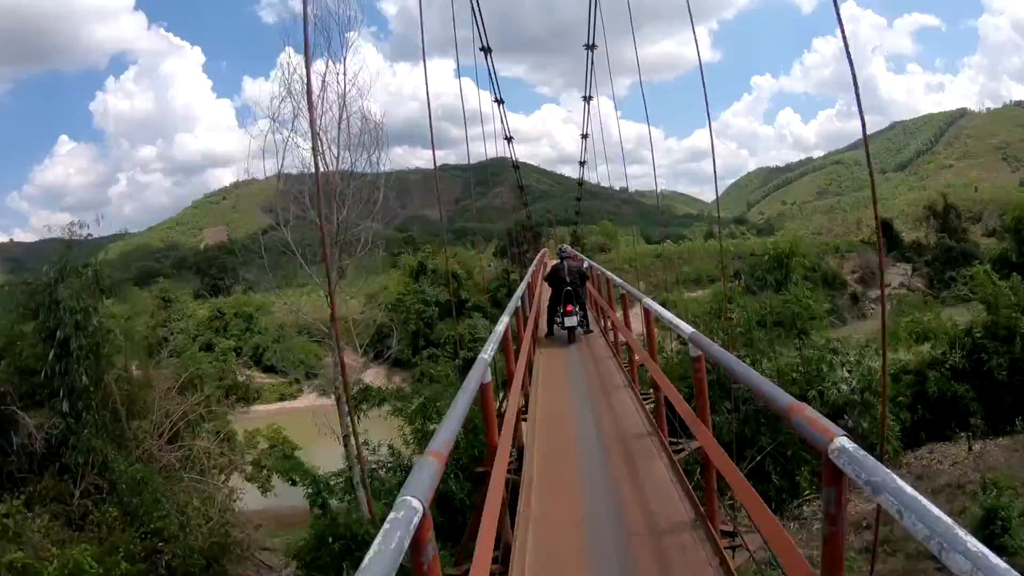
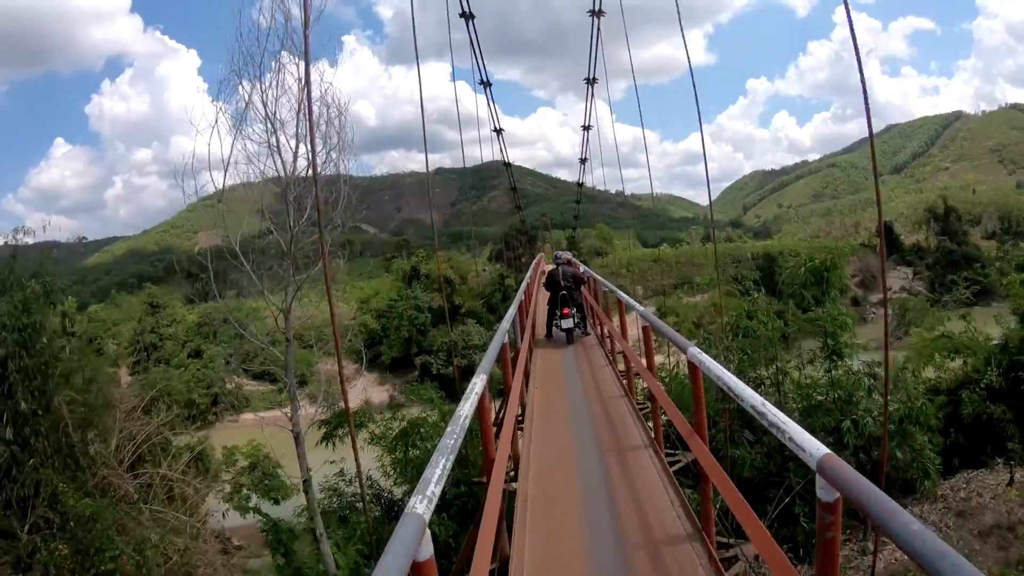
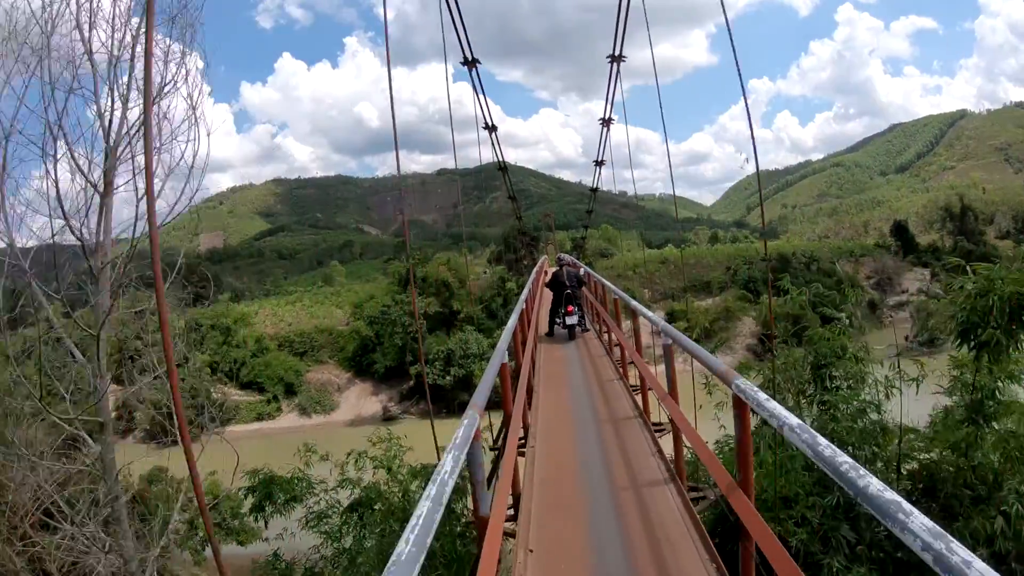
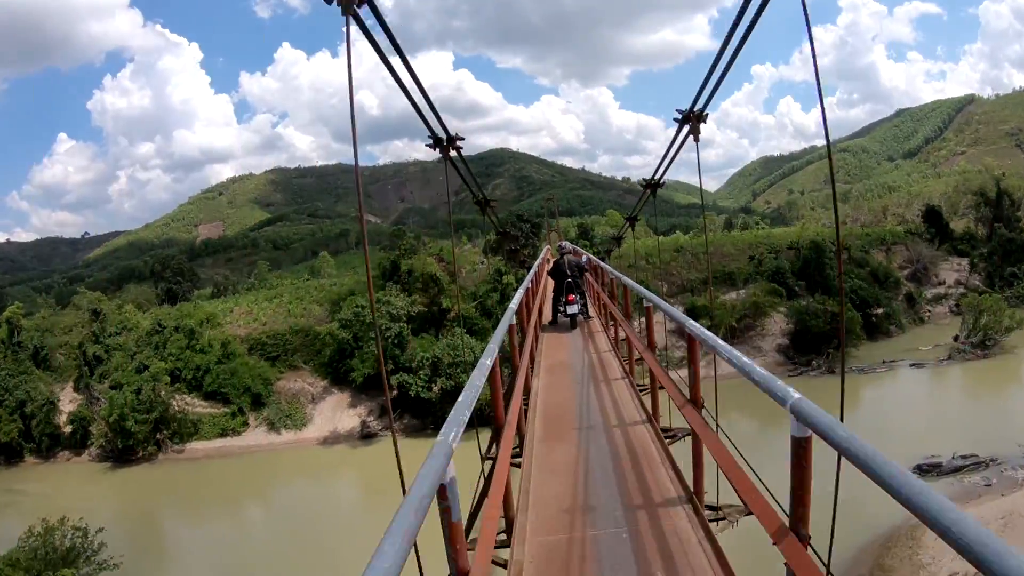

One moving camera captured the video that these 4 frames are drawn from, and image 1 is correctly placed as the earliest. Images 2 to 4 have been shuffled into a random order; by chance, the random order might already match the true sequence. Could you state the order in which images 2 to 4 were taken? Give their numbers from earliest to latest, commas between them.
2, 3, 4
